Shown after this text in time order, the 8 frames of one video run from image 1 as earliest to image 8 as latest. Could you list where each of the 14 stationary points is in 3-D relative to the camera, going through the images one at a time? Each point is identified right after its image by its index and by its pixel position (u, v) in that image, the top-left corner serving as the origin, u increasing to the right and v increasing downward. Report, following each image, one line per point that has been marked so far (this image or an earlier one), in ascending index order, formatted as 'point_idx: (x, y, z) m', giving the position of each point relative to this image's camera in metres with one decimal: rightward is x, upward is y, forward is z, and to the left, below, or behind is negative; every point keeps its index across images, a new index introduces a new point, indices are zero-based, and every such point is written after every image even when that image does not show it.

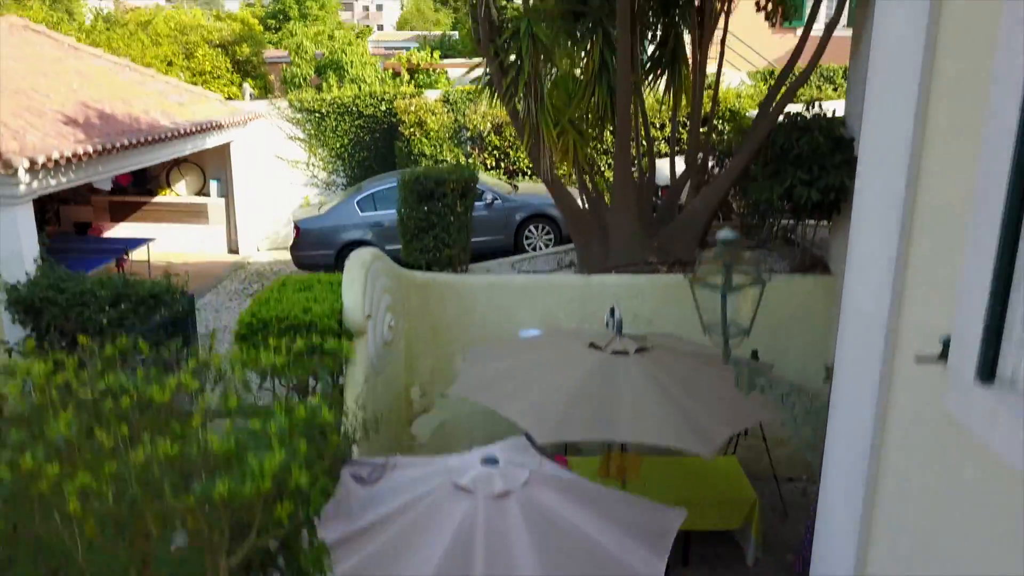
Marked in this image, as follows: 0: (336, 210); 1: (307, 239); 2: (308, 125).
0: (-1.6, +0.7, +7.5) m
1: (-1.9, +0.4, +7.5) m
2: (-2.3, +1.8, +9.3) m
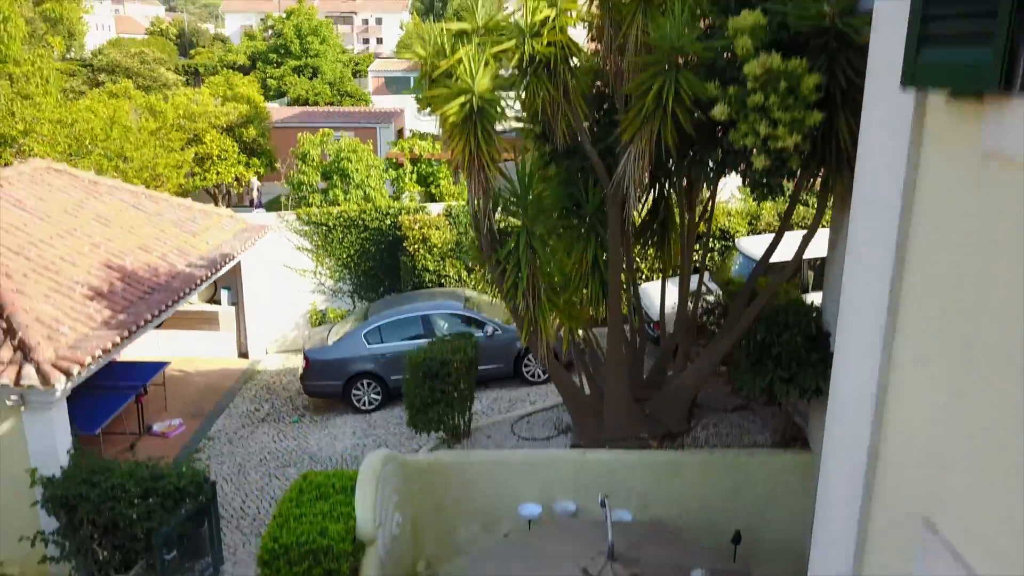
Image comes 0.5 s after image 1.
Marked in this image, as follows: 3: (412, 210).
0: (-1.6, -0.5, +7.9) m
1: (-1.9, -0.8, +7.8) m
2: (-2.3, +0.6, +9.6) m
3: (-1.2, +0.9, +9.6) m
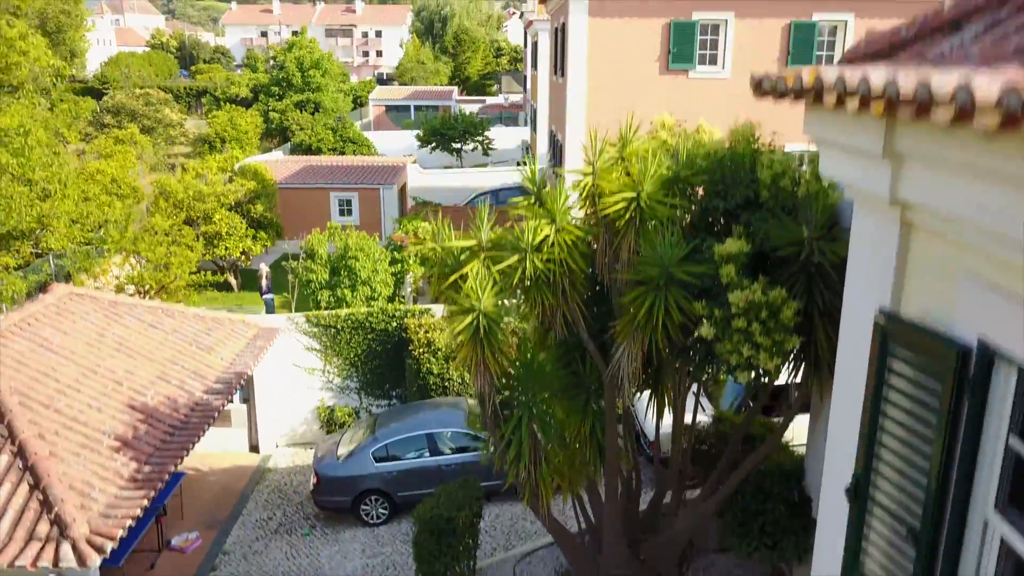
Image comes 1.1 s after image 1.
0: (-1.6, -1.7, +8.3) m
1: (-1.9, -2.0, +8.2) m
2: (-2.3, -0.6, +10.0) m
3: (-1.2, -0.3, +9.9) m
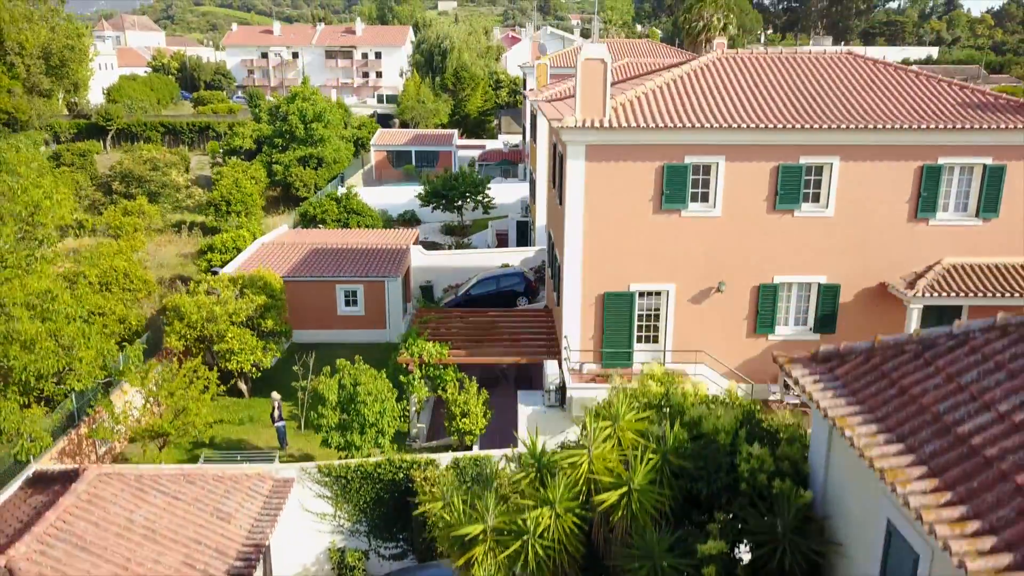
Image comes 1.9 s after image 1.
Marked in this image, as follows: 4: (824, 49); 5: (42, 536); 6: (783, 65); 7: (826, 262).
0: (-1.6, -3.7, +8.8) m
1: (-1.8, -3.9, +8.8) m
2: (-2.3, -2.5, +10.6) m
3: (-1.1, -2.2, +10.5) m
4: (+5.4, +4.1, +14.3) m
5: (-4.5, -2.3, +7.8) m
6: (+4.6, +3.8, +14.1) m
7: (+4.8, +0.4, +12.6) m
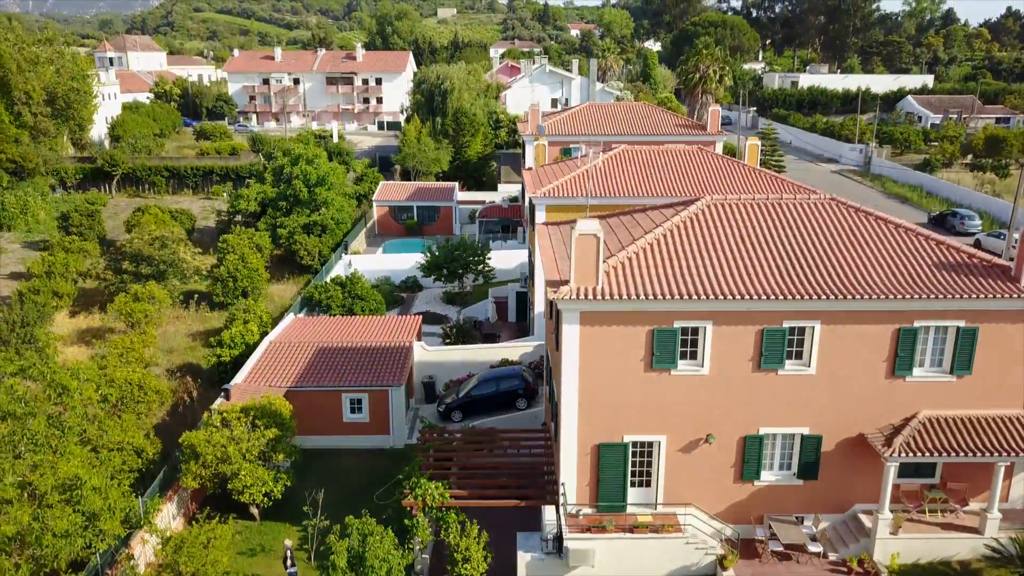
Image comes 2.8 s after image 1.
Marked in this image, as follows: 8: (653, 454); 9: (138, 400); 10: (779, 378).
0: (-1.6, -6.1, +9.5) m
1: (-1.8, -6.4, +9.5) m
2: (-2.3, -5.0, +11.3) m
3: (-1.1, -4.7, +11.2) m
4: (+5.4, +1.7, +15.0) m
5: (-4.5, -4.8, +8.6) m
6: (+4.6, +1.4, +14.8) m
7: (+4.8, -2.1, +13.3) m
8: (+2.3, -2.7, +13.5) m
9: (-8.2, -2.5, +18.0) m
10: (+4.3, -1.4, +13.1) m
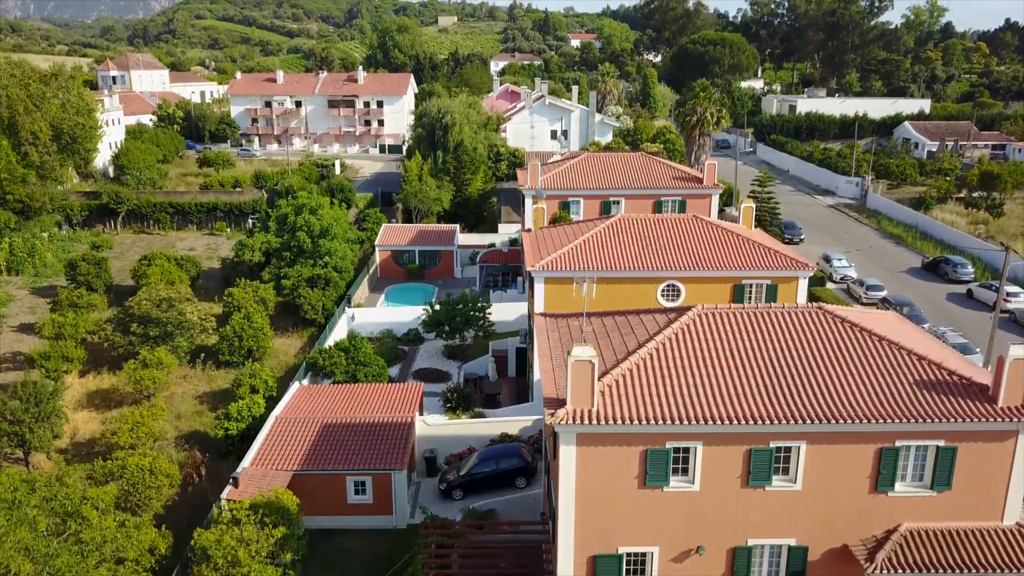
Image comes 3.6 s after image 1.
0: (-1.6, -8.1, +10.1) m
1: (-1.8, -8.4, +10.0) m
2: (-2.3, -7.0, +11.9) m
3: (-1.2, -6.7, +11.8) m
4: (+5.4, -0.3, +15.6) m
5: (-4.5, -6.8, +9.1) m
6: (+4.6, -0.6, +15.4) m
7: (+4.8, -4.1, +13.9) m
8: (+2.3, -4.7, +14.1) m
9: (-8.2, -4.5, +18.6) m
10: (+4.3, -3.4, +13.7) m
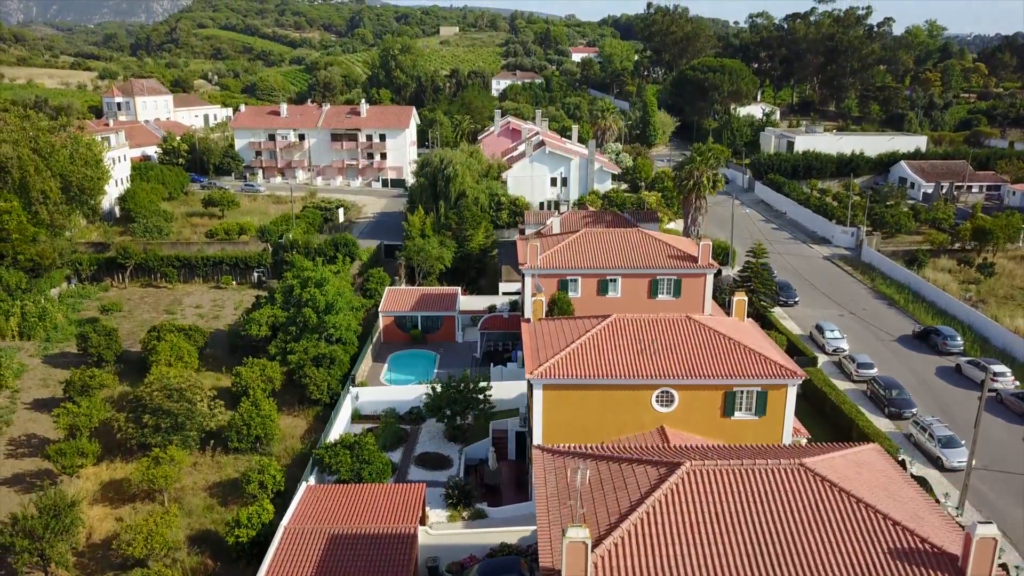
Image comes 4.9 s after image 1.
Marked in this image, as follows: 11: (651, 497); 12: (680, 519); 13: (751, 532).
0: (-1.6, -11.3, +11.0) m
1: (-1.9, -11.5, +10.9) m
2: (-2.4, -10.2, +12.8) m
3: (-1.2, -9.9, +12.7) m
4: (+5.3, -3.5, +16.5) m
5: (-4.6, -10.0, +10.0) m
6: (+4.5, -3.8, +16.3) m
7: (+4.8, -7.2, +14.8) m
8: (+2.3, -7.9, +15.0) m
9: (-8.3, -7.7, +19.5) m
10: (+4.2, -6.6, +14.6) m
11: (+2.7, -4.0, +15.9) m
12: (+3.1, -4.4, +15.5) m
13: (+4.4, -4.5, +15.2) m
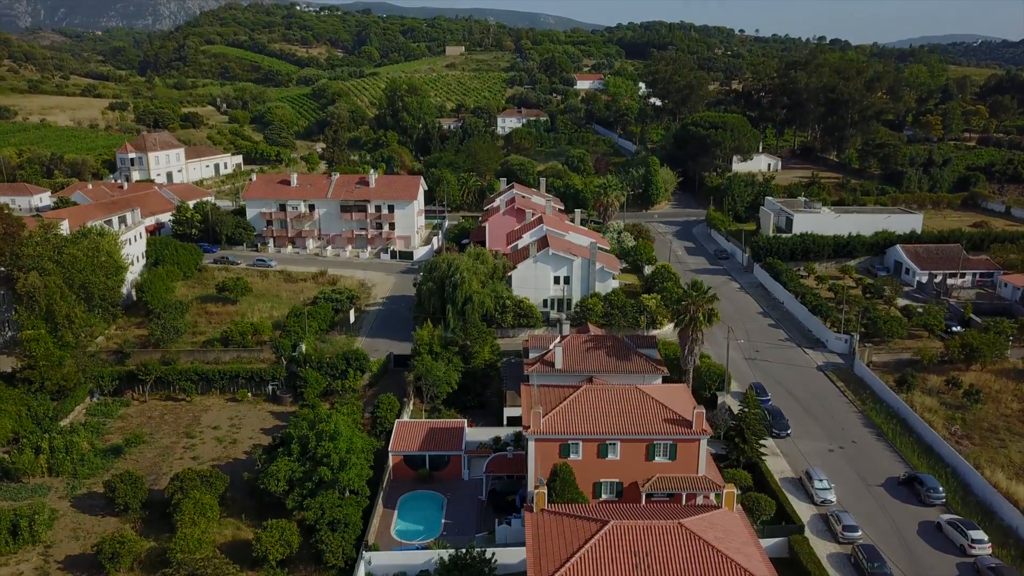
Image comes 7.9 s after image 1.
0: (-1.6, -18.6, +13.0) m
1: (-1.9, -18.8, +13.0) m
2: (-2.3, -17.4, +14.8) m
3: (-1.2, -17.1, +14.7) m
4: (+5.4, -10.8, +18.5) m
5: (-4.6, -17.2, +12.1) m
6: (+4.6, -11.1, +18.3) m
7: (+4.8, -14.5, +16.8) m
8: (+2.3, -15.2, +17.0) m
9: (-8.2, -14.9, +21.6) m
10: (+4.3, -13.9, +16.6) m
11: (+2.7, -11.3, +17.9) m
12: (+3.2, -11.6, +17.5) m
13: (+4.4, -11.8, +17.2) m
